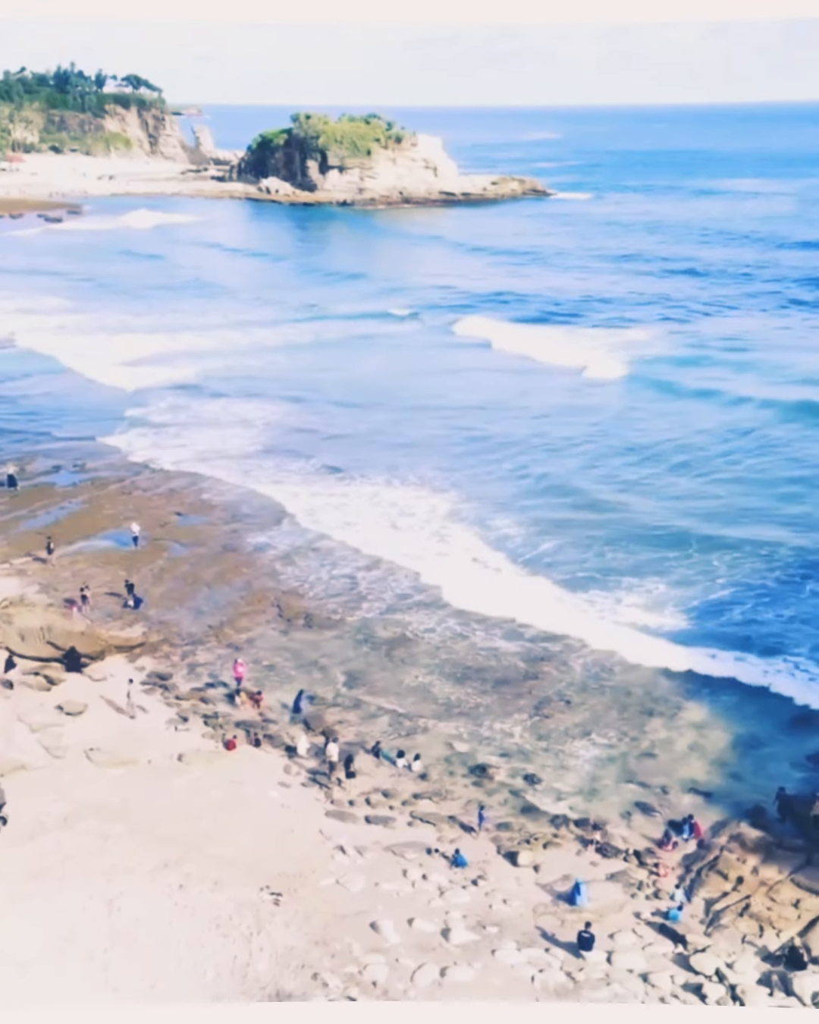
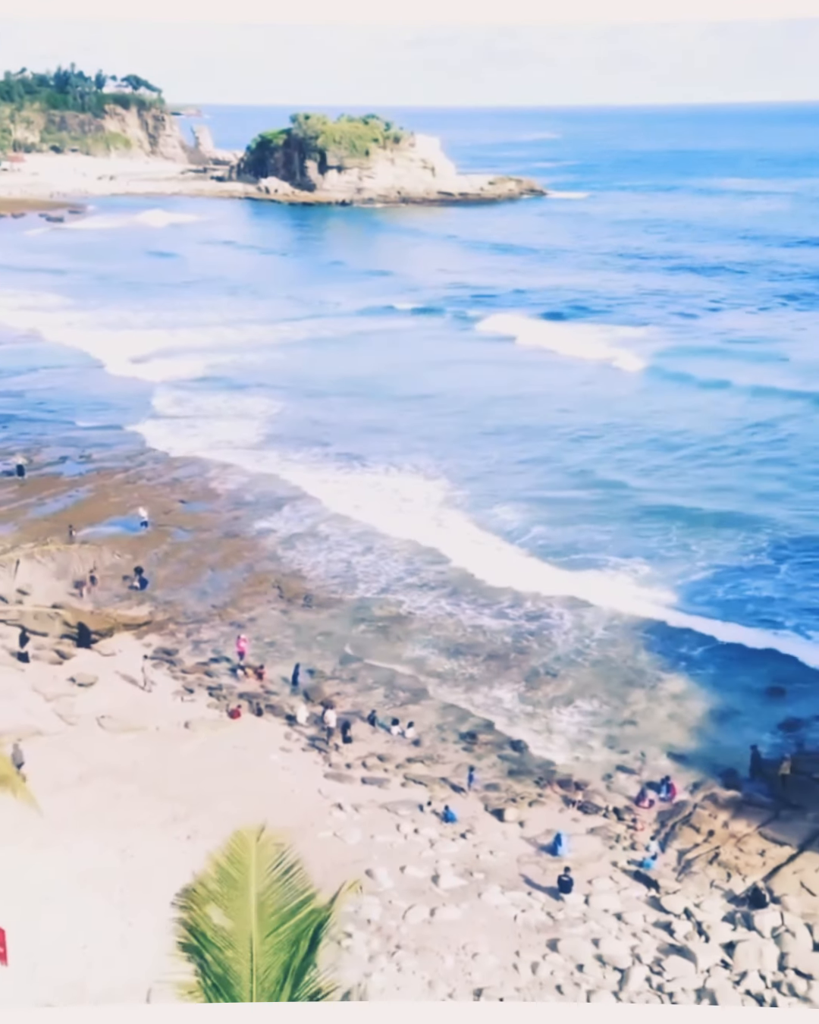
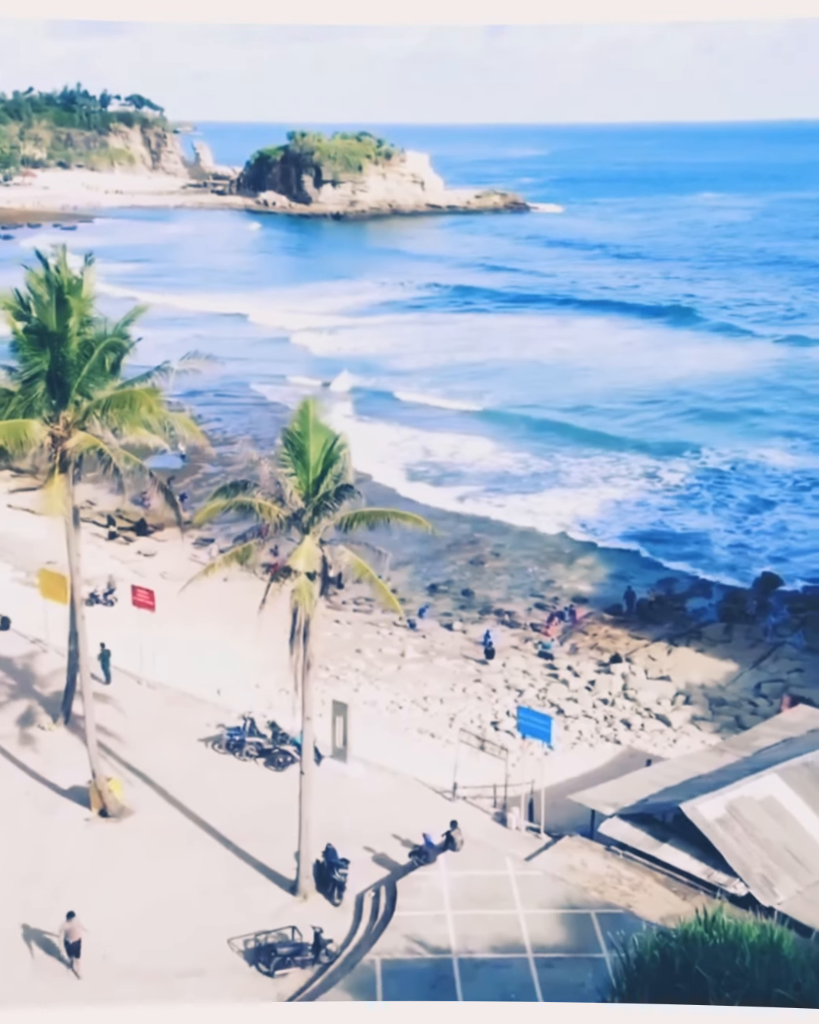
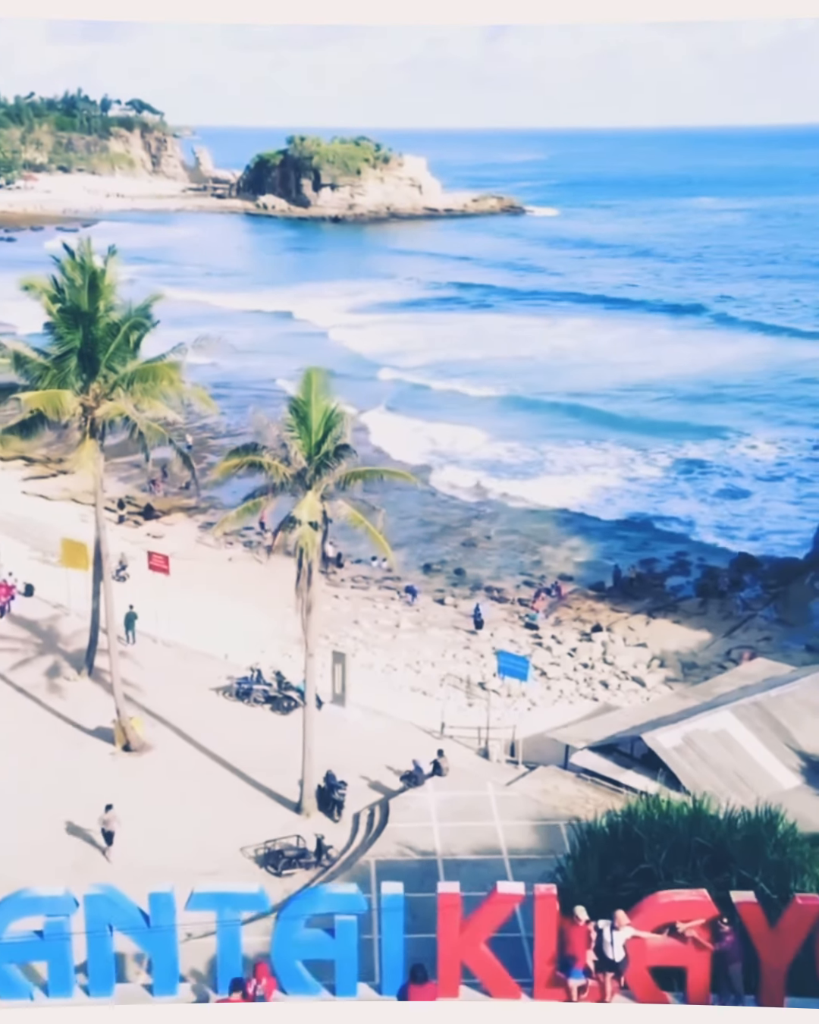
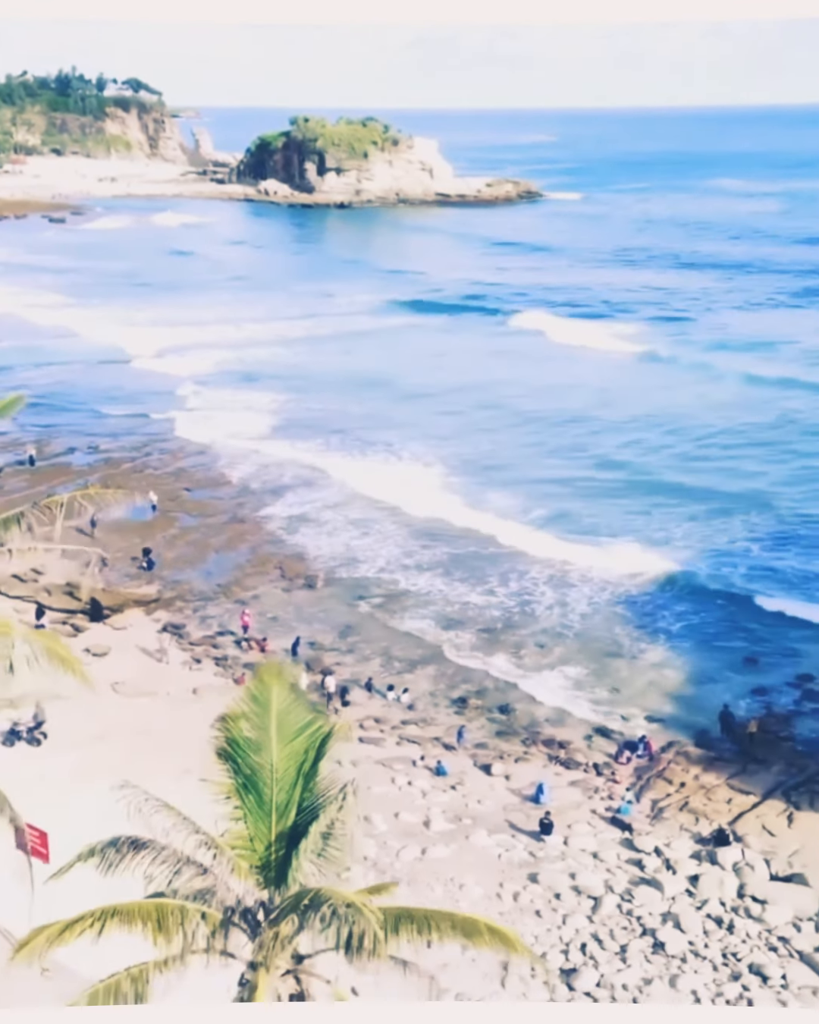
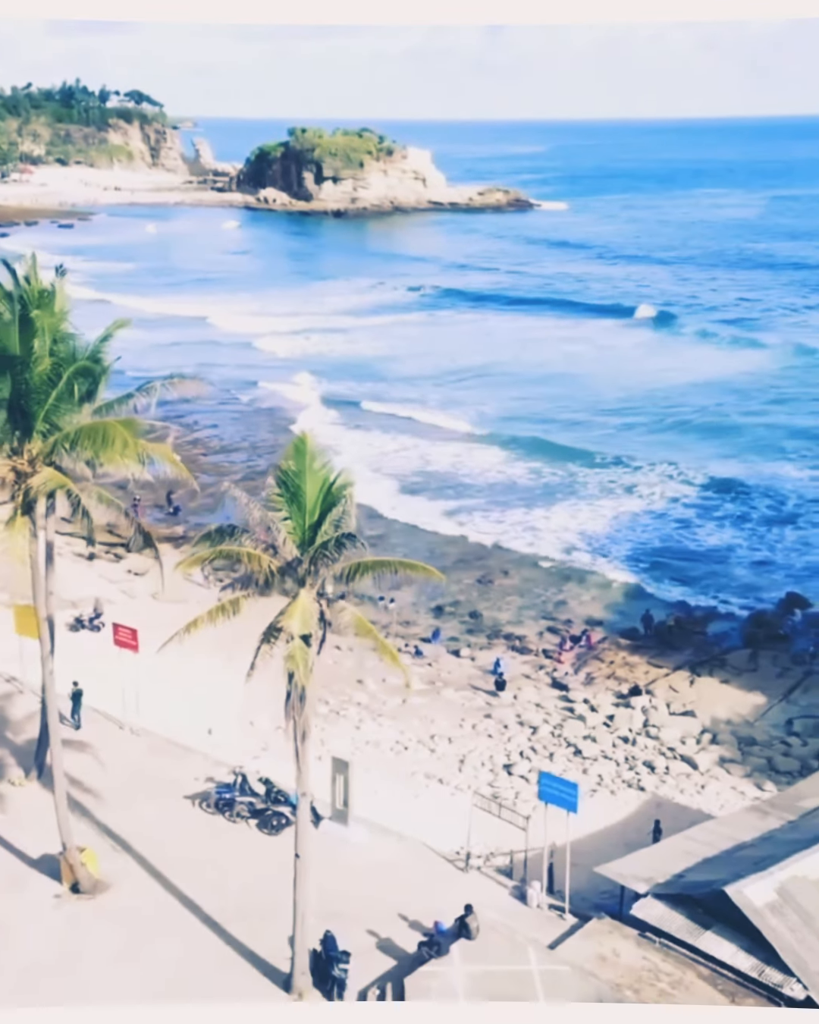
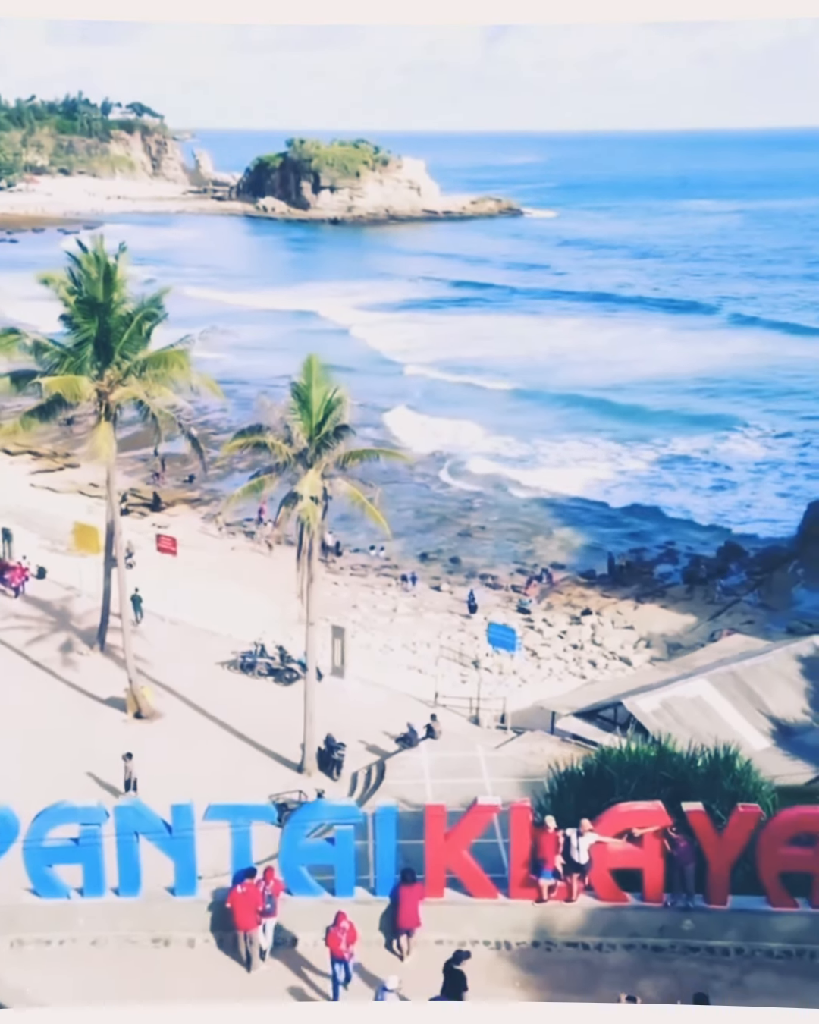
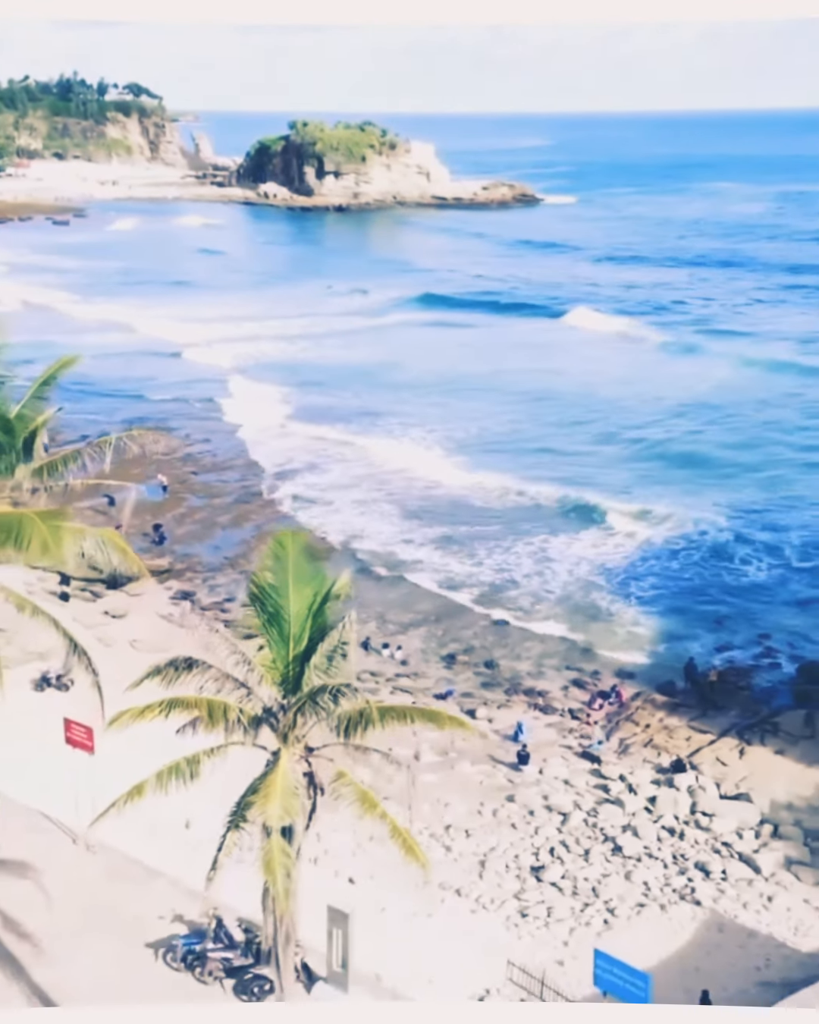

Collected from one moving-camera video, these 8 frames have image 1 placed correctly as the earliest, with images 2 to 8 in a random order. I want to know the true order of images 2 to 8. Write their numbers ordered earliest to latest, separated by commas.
2, 5, 8, 6, 3, 4, 7
